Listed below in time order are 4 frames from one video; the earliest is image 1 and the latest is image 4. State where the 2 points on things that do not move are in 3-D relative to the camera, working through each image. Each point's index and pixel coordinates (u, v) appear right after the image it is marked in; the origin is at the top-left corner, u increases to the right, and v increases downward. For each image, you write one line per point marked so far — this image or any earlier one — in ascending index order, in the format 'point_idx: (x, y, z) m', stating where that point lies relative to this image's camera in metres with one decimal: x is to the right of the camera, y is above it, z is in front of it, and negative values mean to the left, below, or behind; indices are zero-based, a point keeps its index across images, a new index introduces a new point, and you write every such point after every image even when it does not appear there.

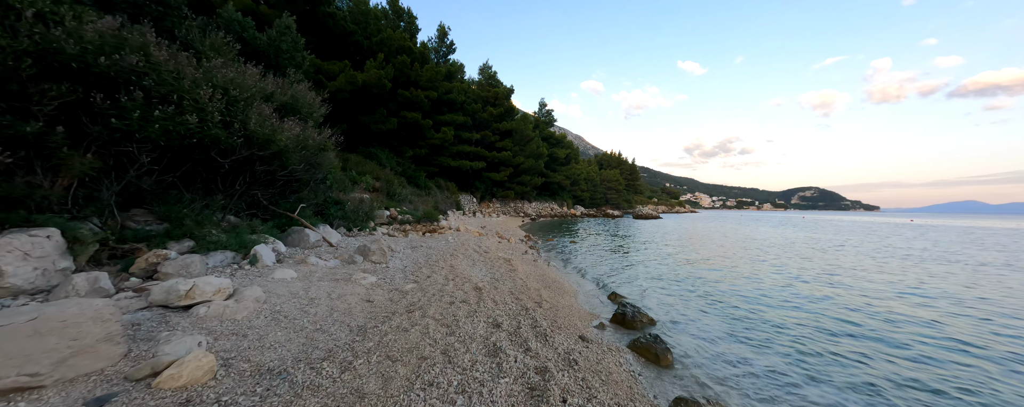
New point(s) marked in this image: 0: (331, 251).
0: (-4.9, -1.3, +7.8) m
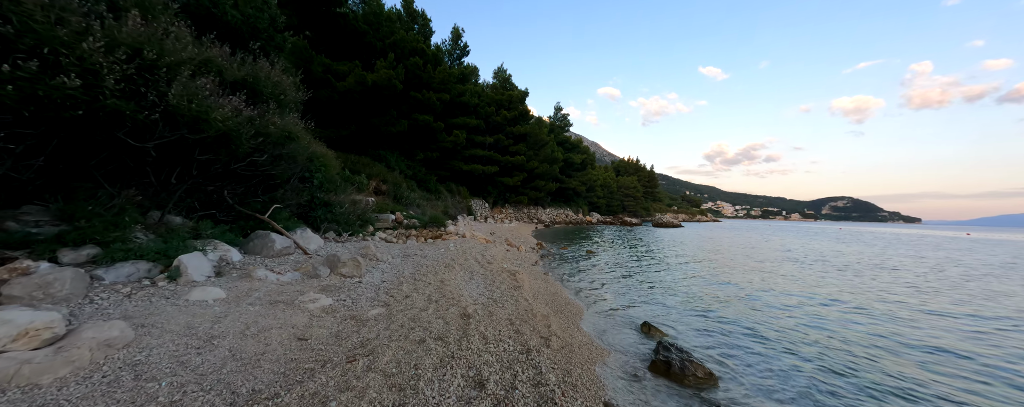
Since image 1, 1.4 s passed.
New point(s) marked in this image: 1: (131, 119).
0: (-4.8, -1.3, +6.5) m
1: (-5.2, +1.2, +4.0) m
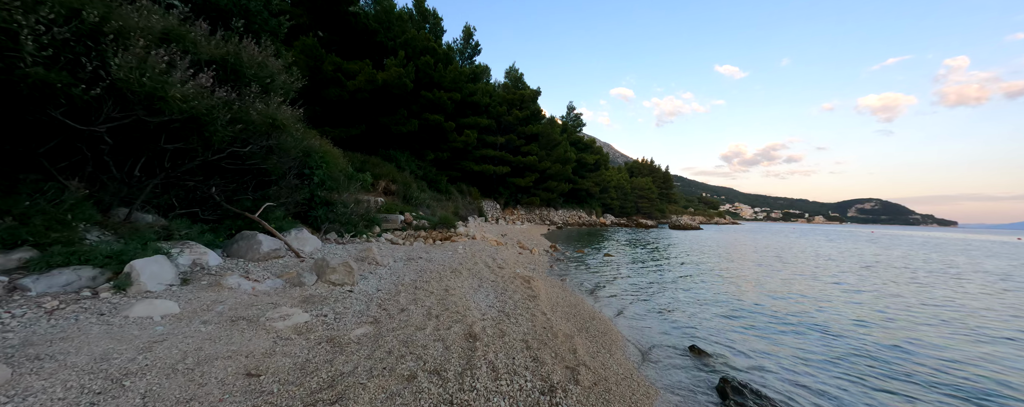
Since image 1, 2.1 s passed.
0: (-4.5, -1.2, +5.7) m
1: (-5.0, +1.2, +3.2) m
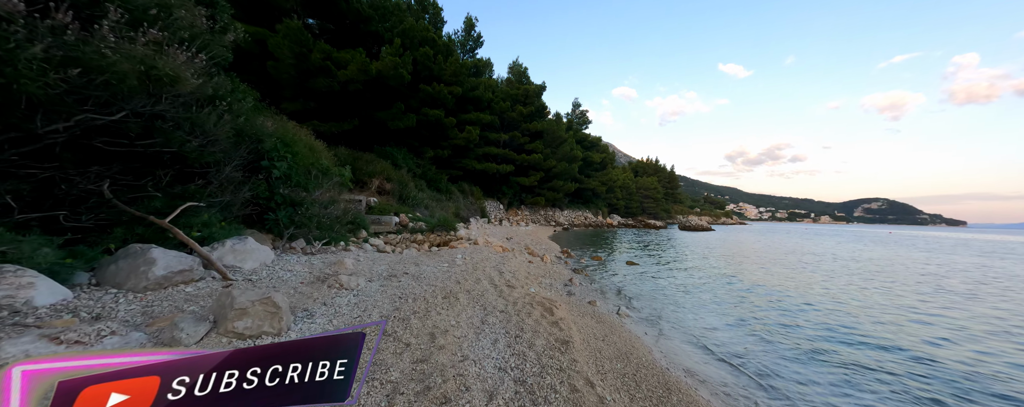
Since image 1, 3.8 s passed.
0: (-4.2, -1.2, +3.7) m
1: (-4.7, +1.2, +1.2) m
